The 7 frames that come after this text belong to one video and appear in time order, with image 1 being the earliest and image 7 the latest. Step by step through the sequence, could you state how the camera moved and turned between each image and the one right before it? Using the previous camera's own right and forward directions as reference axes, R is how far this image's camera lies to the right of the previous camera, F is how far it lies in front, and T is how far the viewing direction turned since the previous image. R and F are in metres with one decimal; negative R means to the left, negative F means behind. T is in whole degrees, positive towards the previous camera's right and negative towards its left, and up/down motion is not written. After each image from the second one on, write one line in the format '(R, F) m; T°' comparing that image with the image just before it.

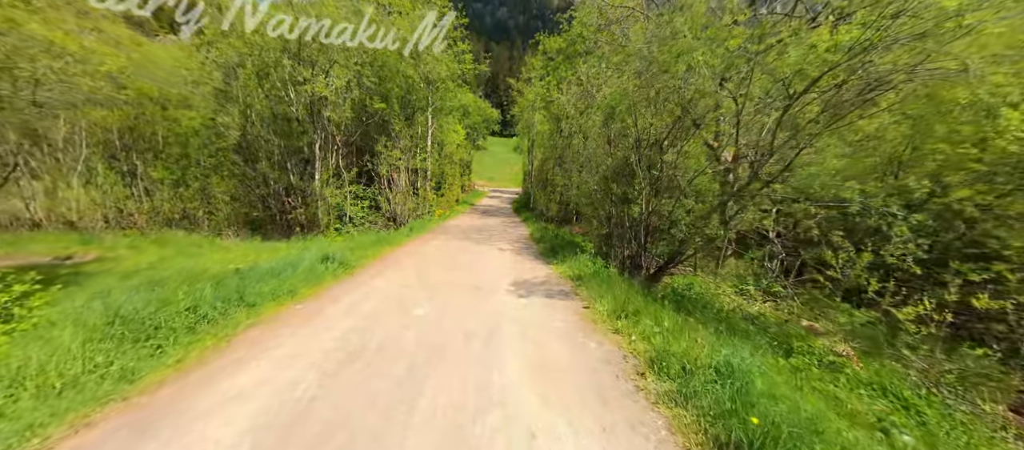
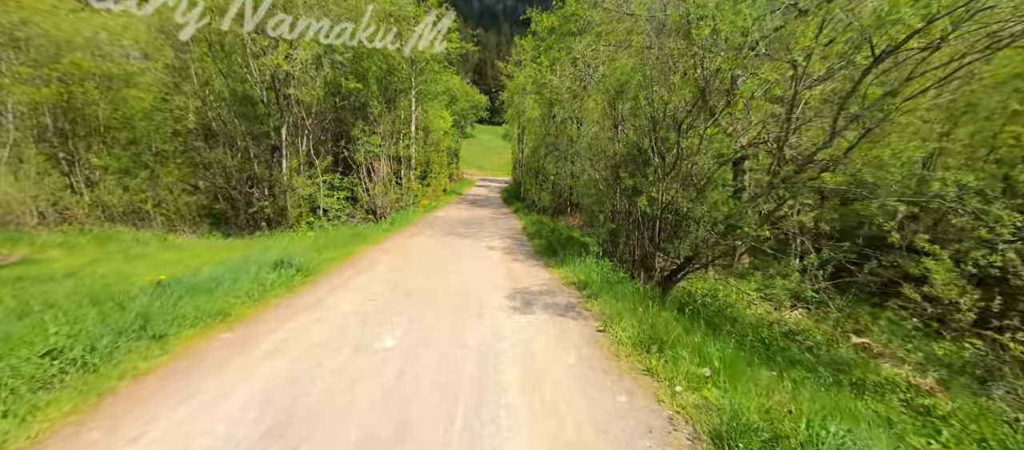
(-0.1, +1.4) m; +2°
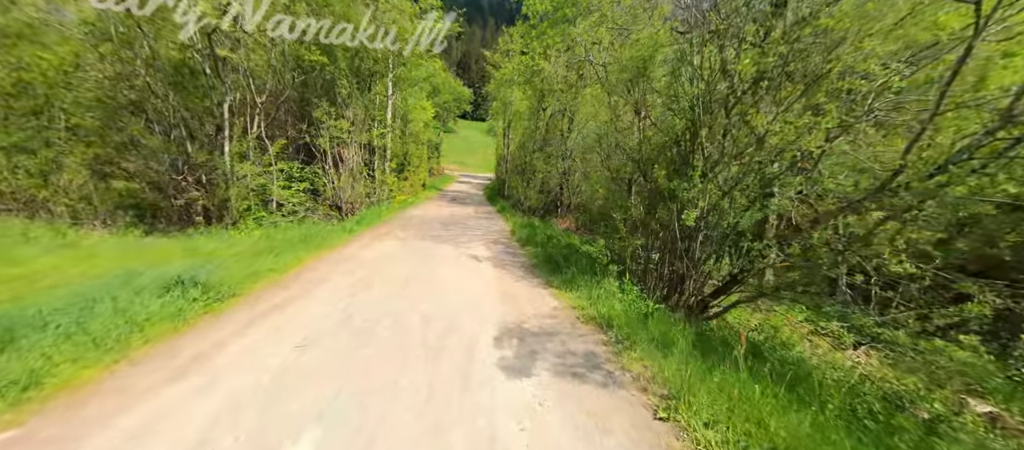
(-0.3, +2.0) m; +3°
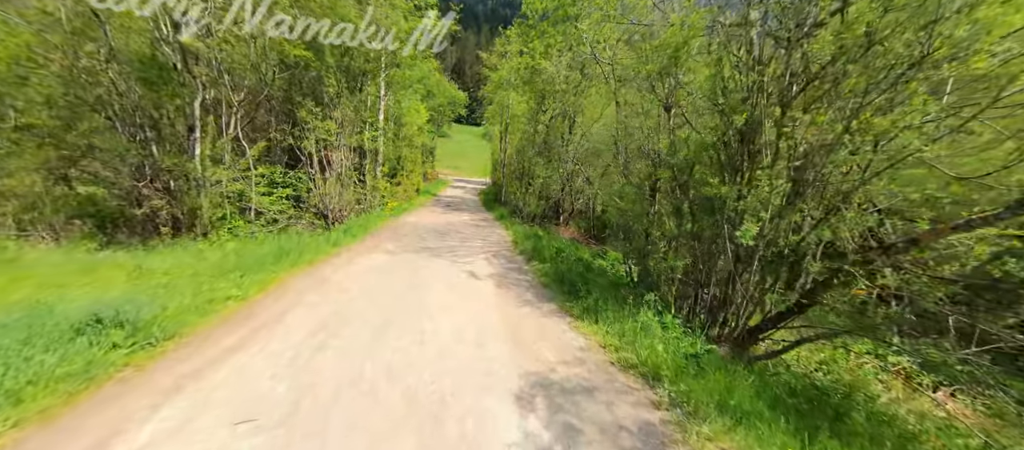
(-0.3, +1.1) m; +1°
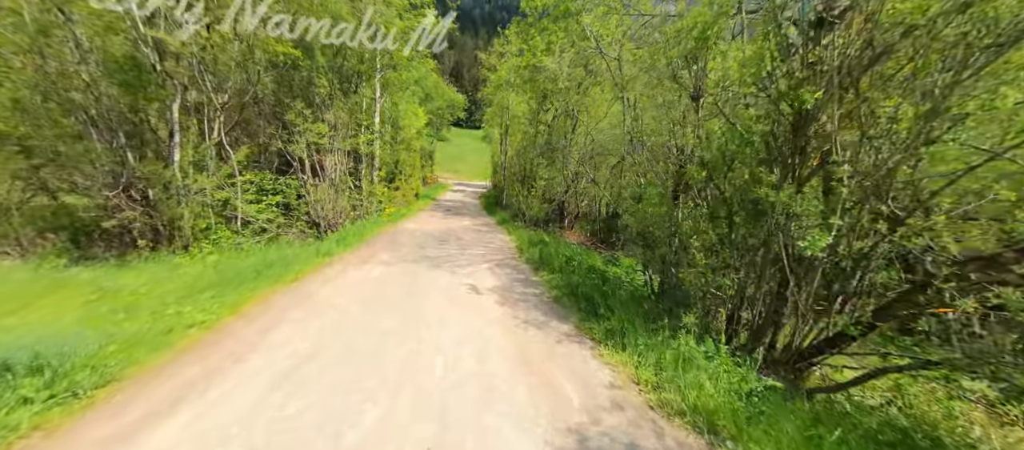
(-0.1, +0.8) m; 0°
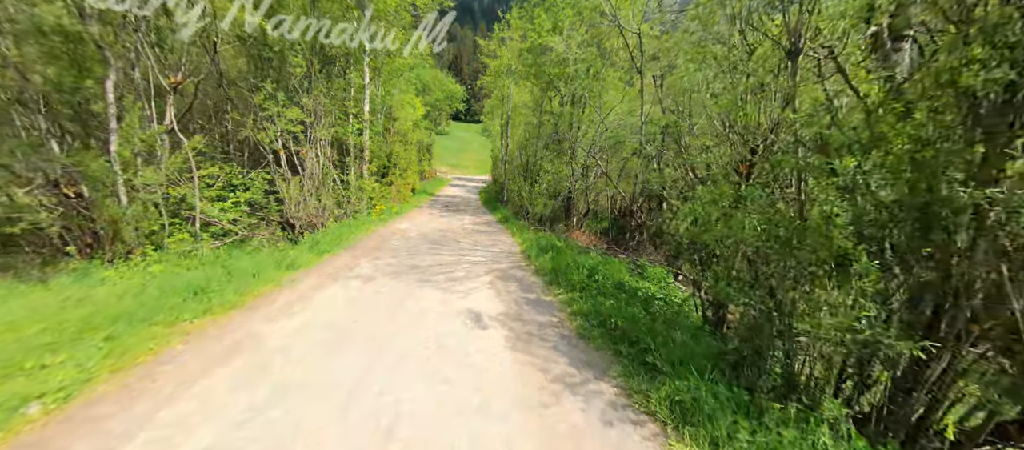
(-0.1, +1.7) m; 0°
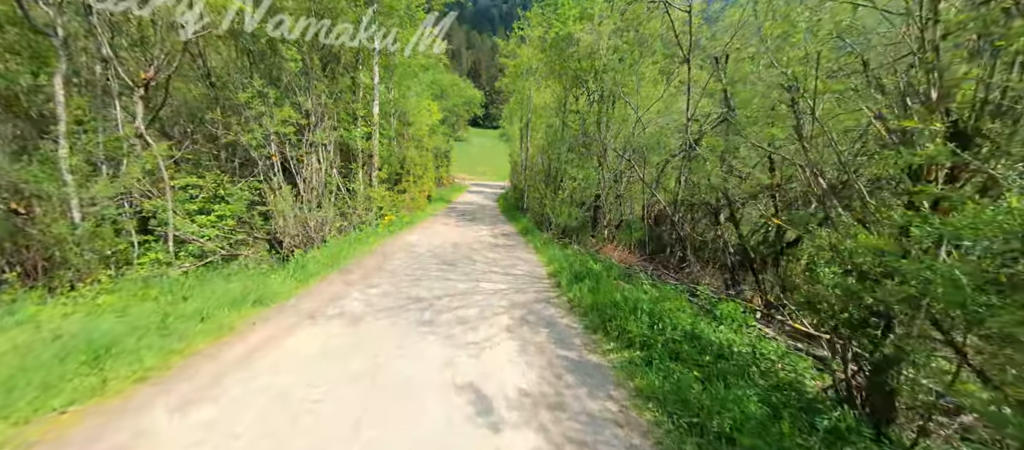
(-0.2, +1.8) m; -3°
